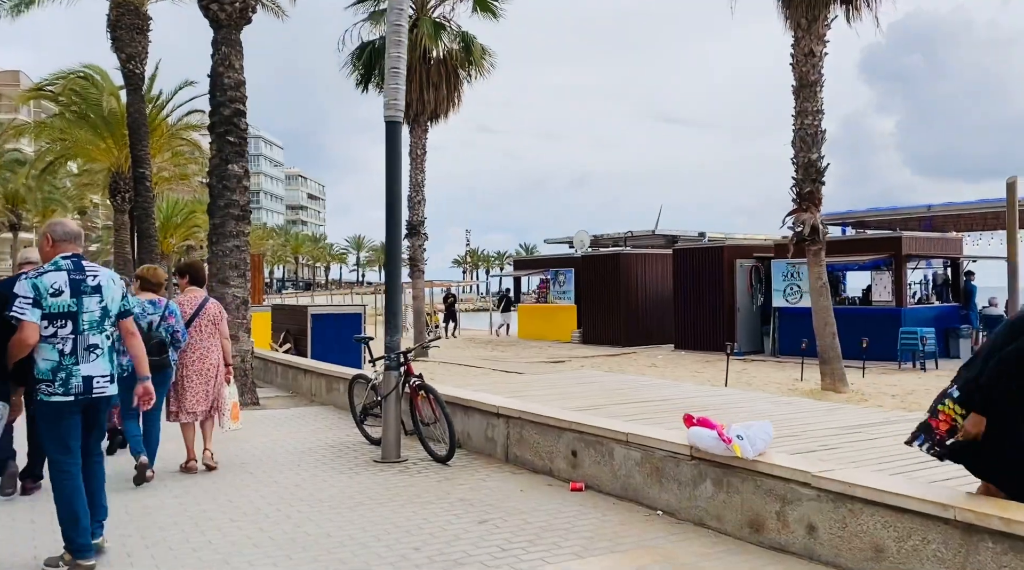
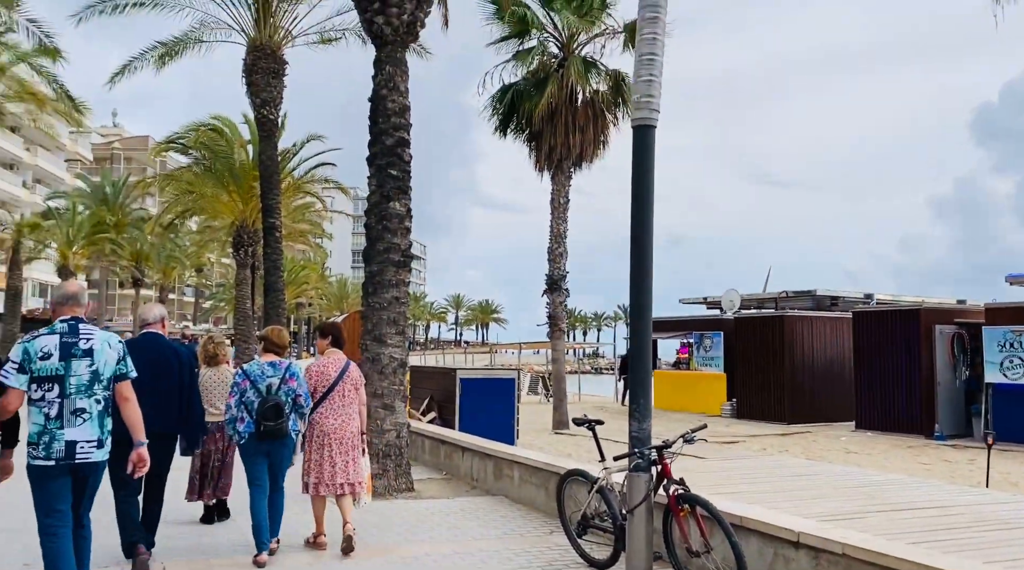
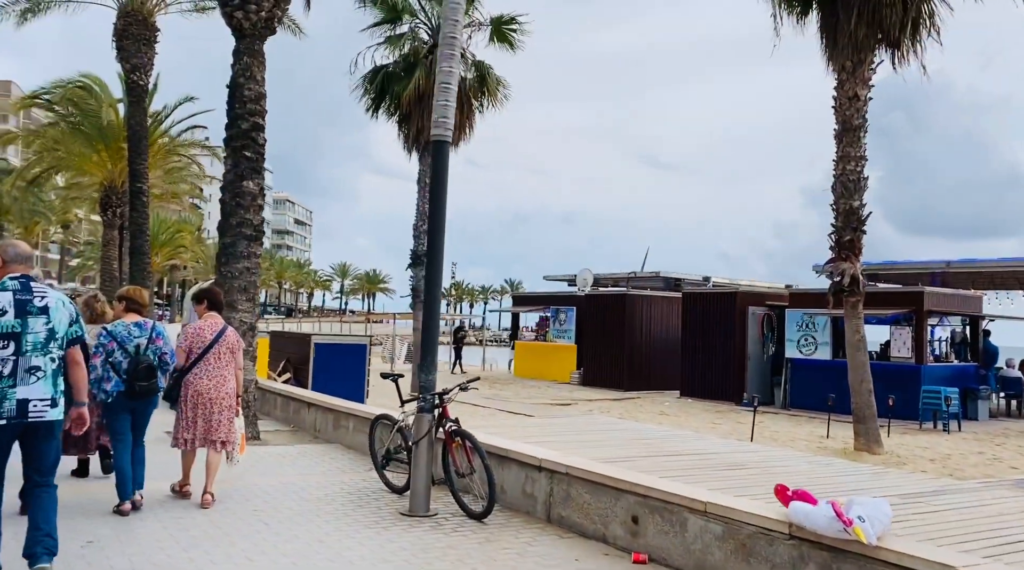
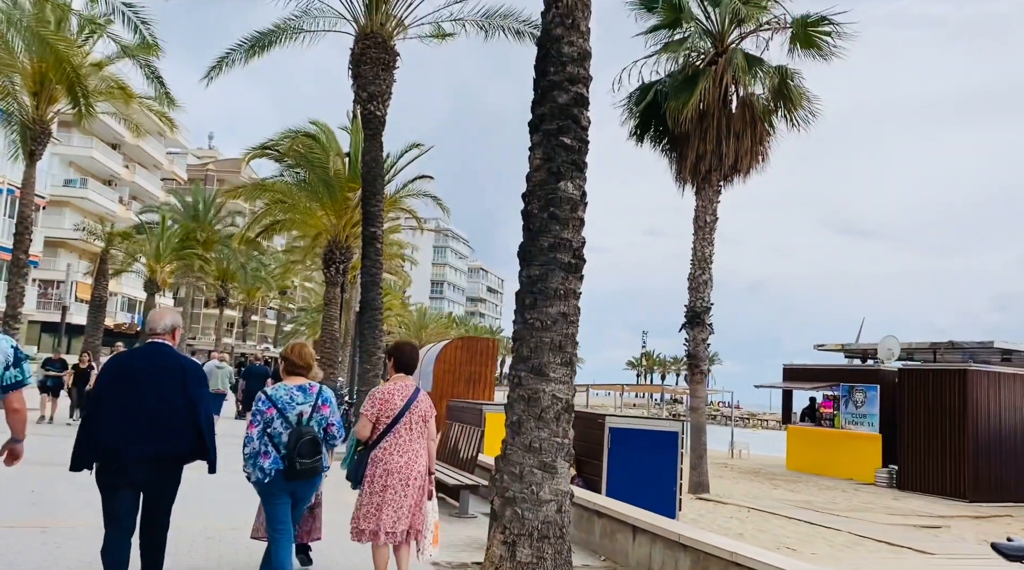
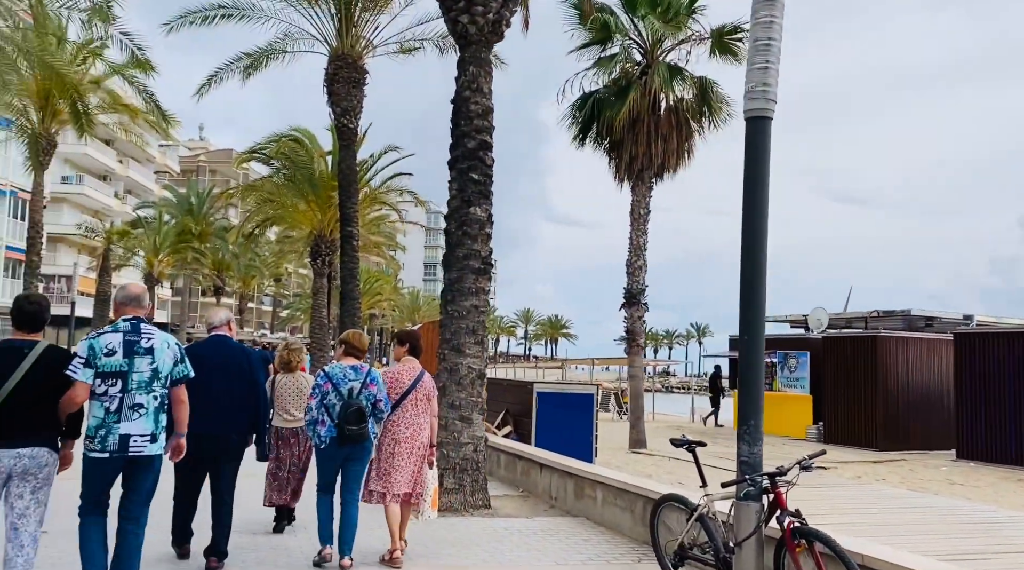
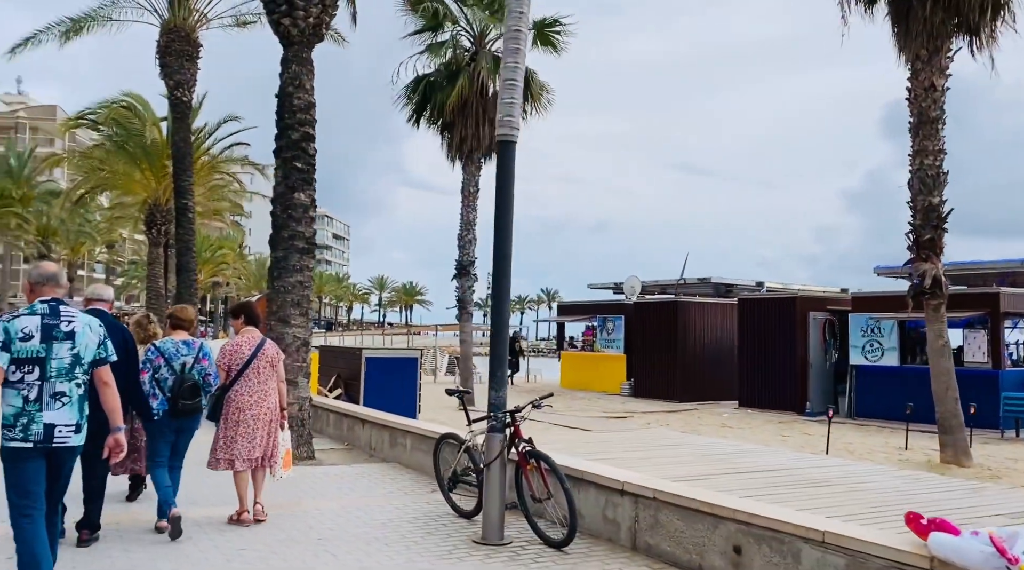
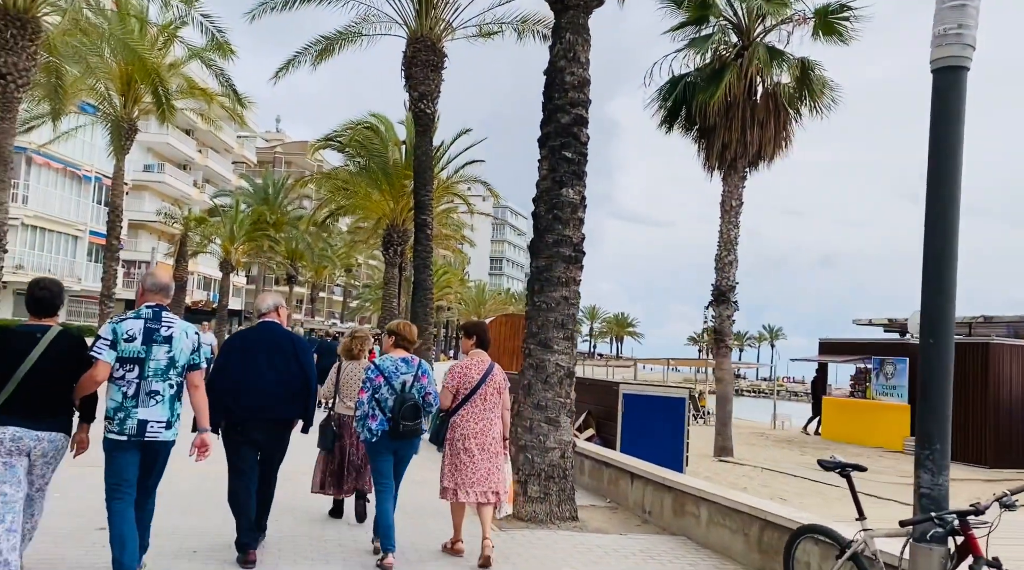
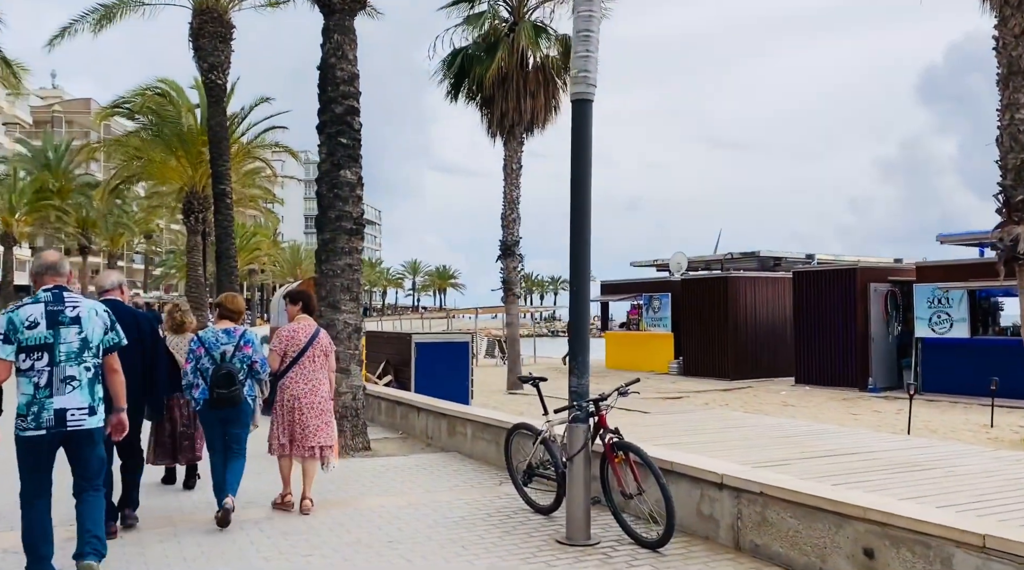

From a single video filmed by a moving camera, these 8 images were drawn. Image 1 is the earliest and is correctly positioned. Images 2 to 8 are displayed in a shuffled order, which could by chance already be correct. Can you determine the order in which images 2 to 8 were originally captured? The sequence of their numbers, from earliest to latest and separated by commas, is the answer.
3, 6, 8, 2, 5, 7, 4
